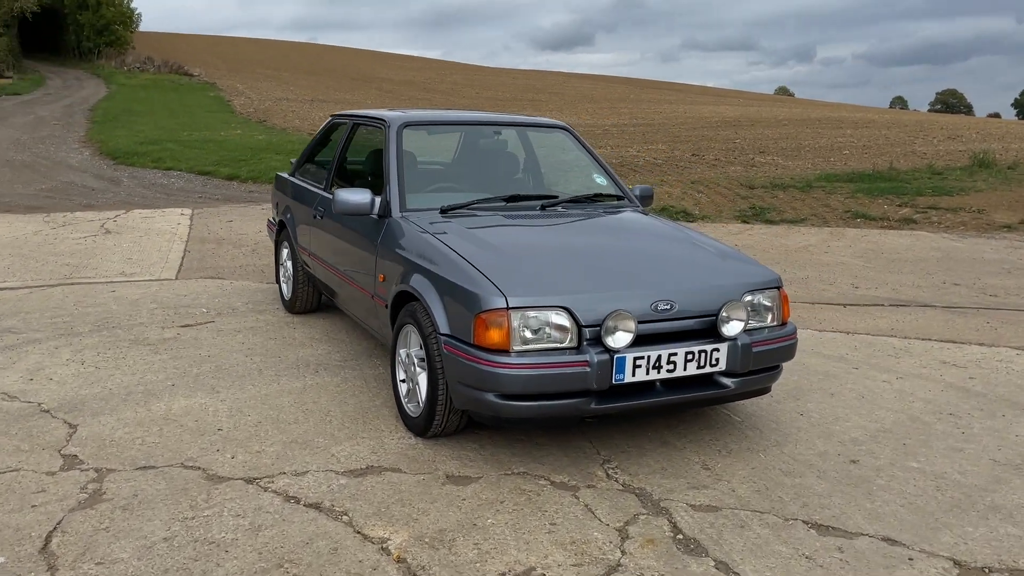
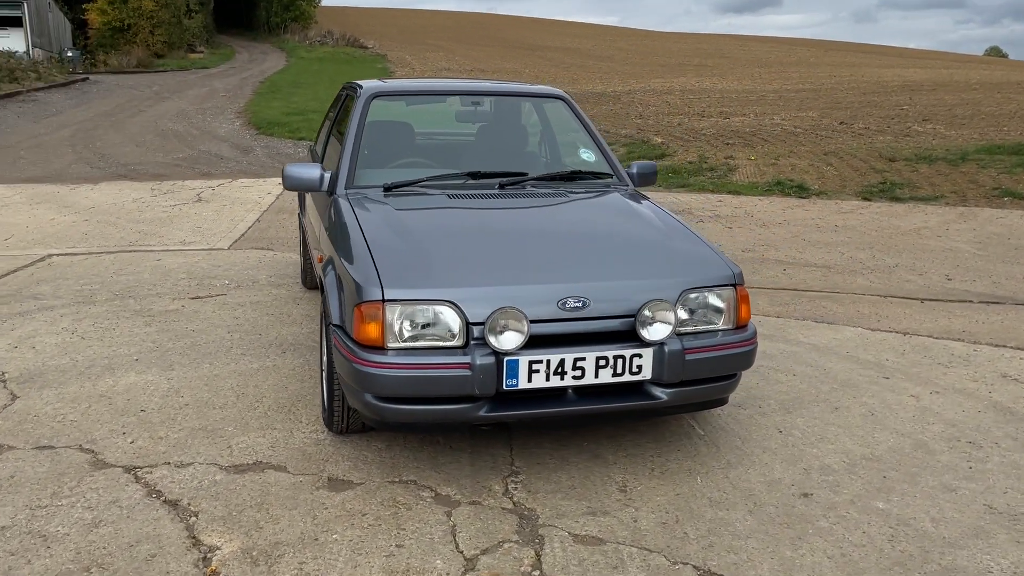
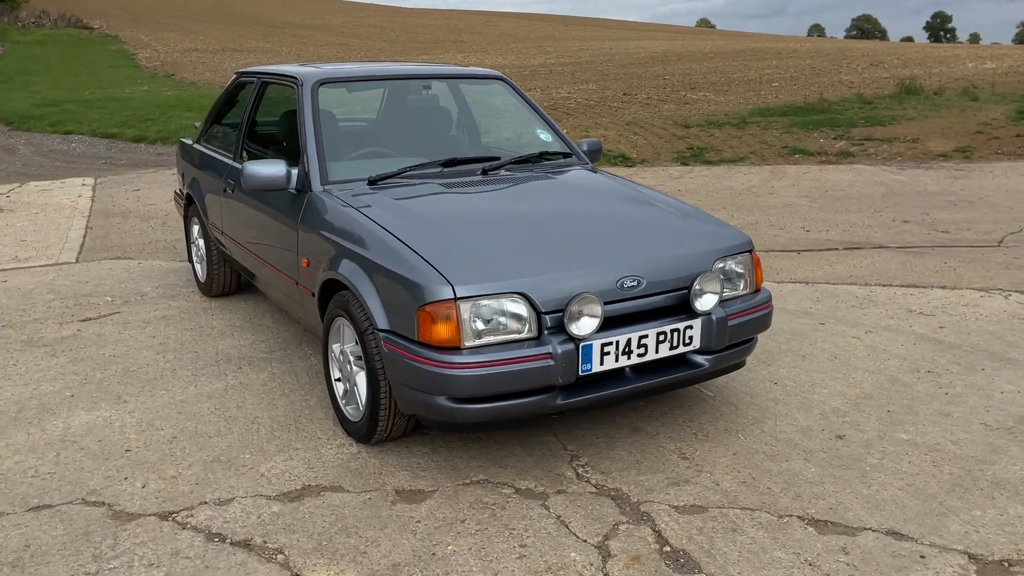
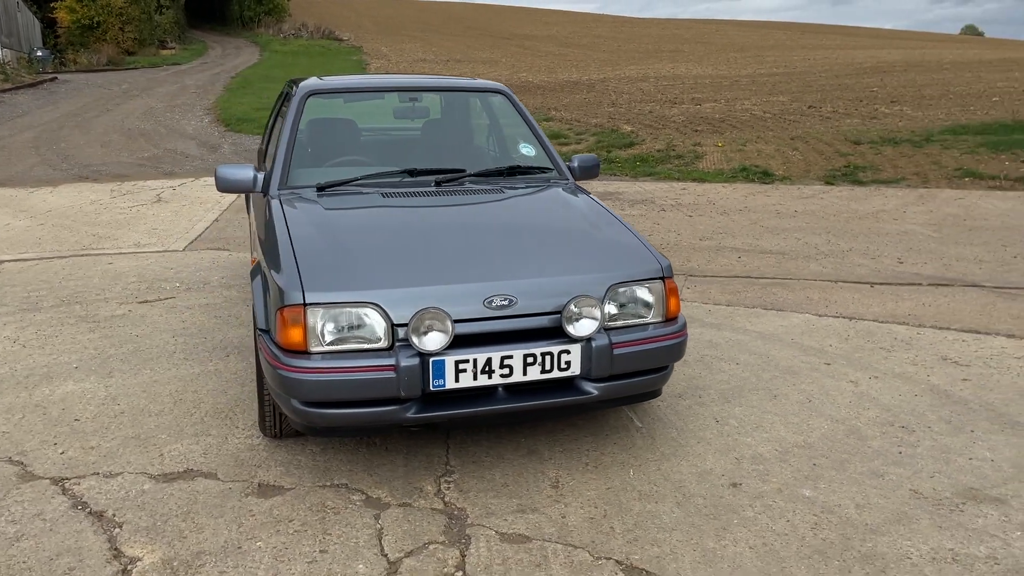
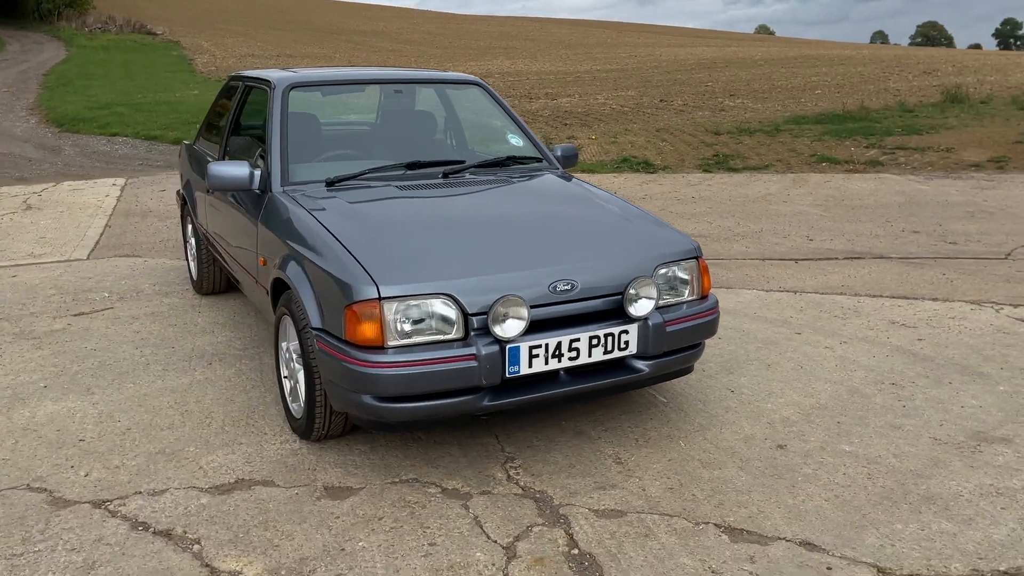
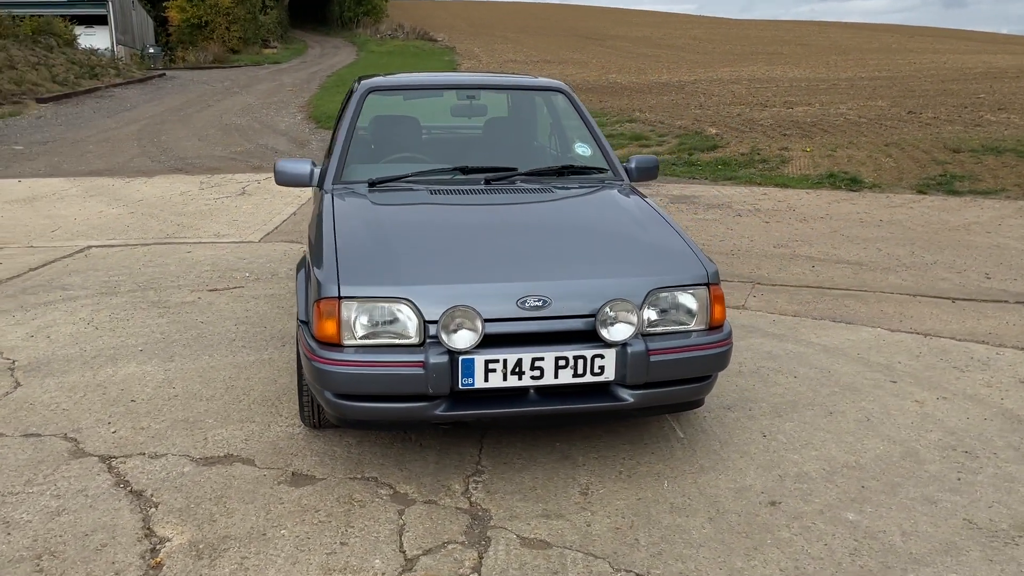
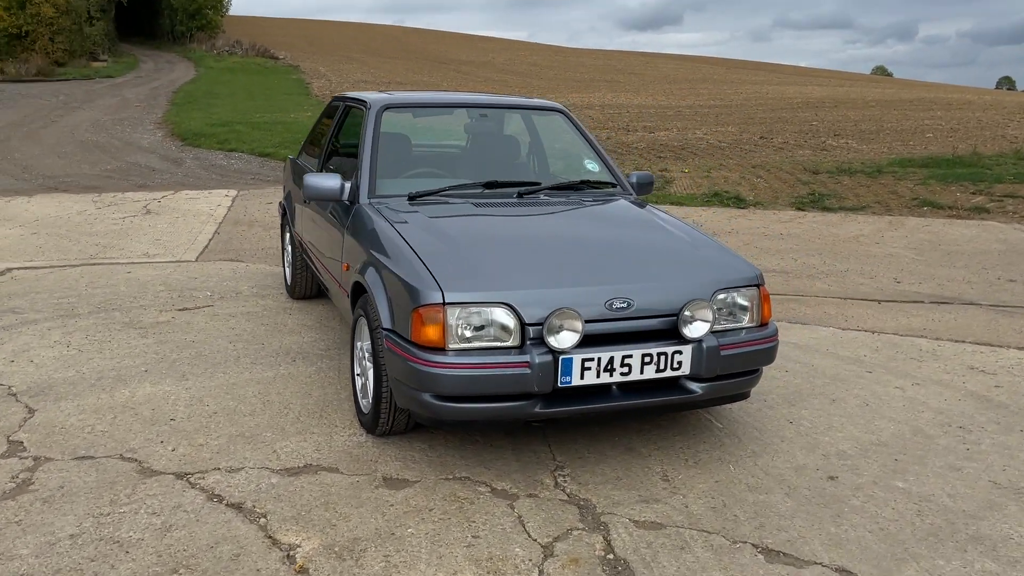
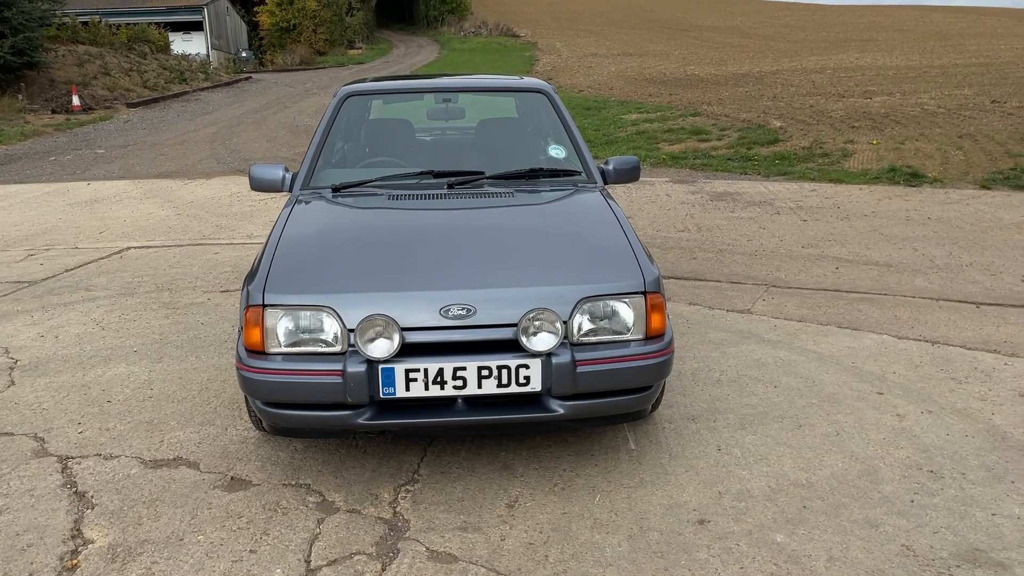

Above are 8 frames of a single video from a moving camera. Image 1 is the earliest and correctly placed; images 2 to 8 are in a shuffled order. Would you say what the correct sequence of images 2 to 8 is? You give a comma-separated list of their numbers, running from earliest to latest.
7, 2, 6, 8, 4, 5, 3
